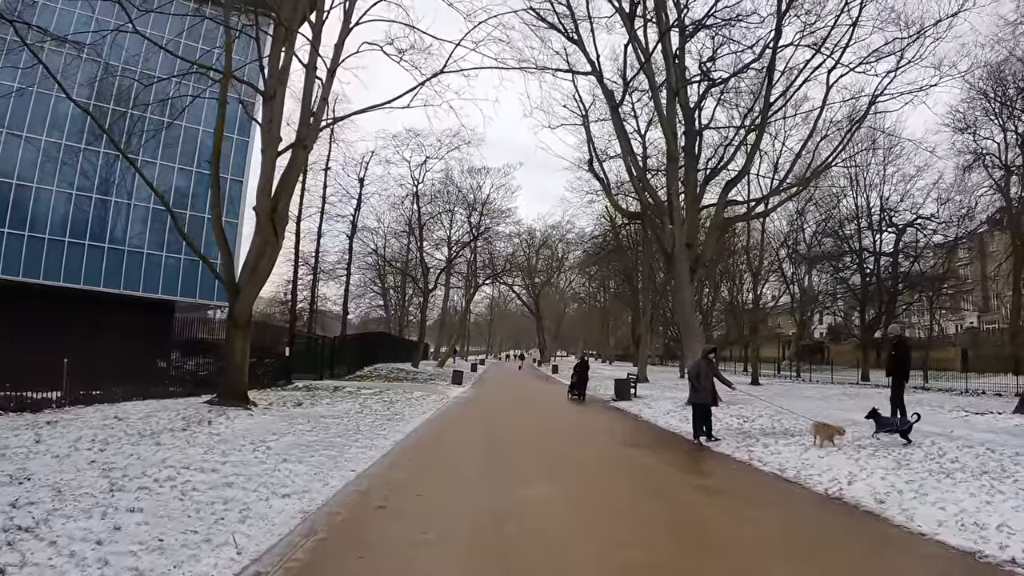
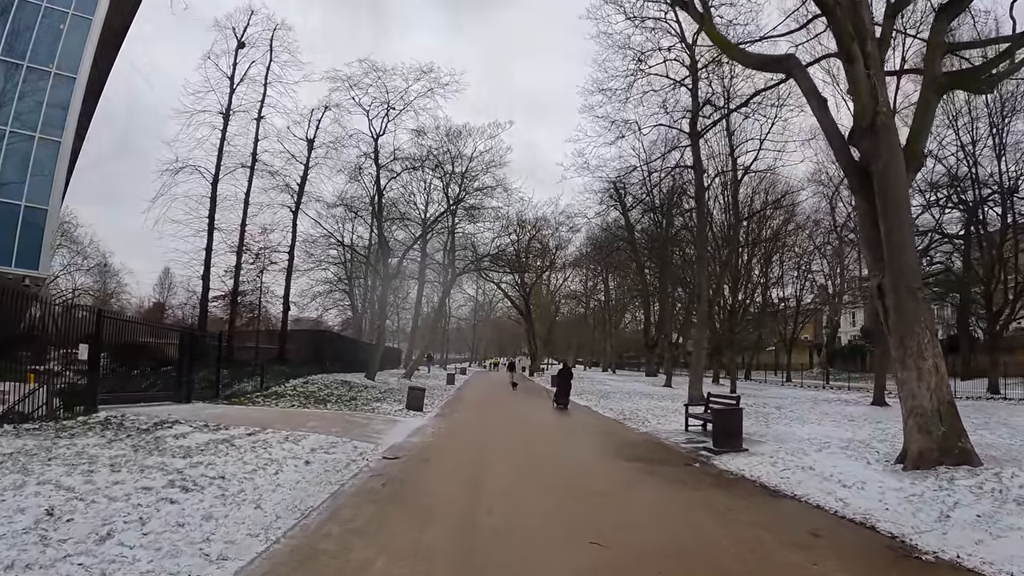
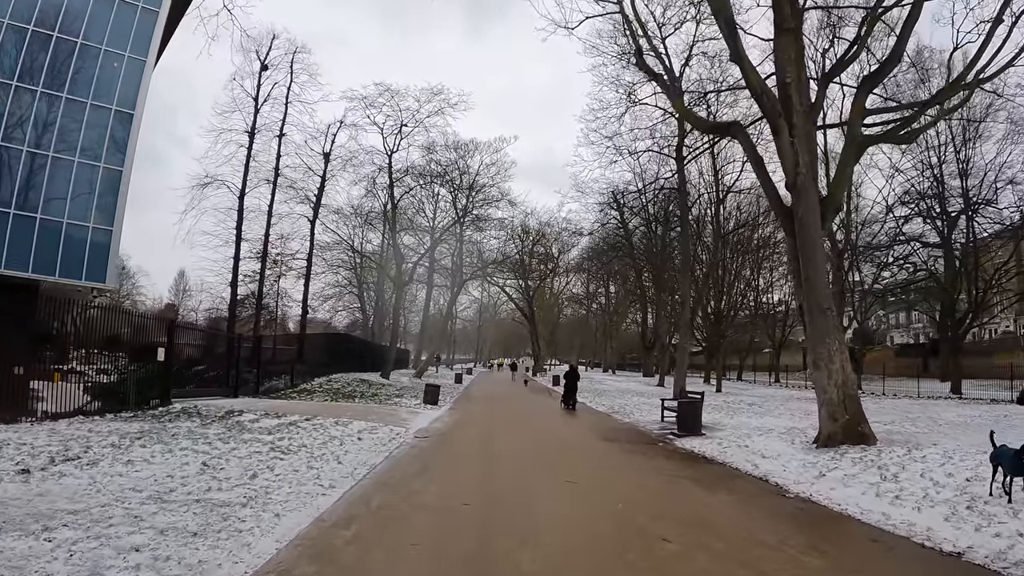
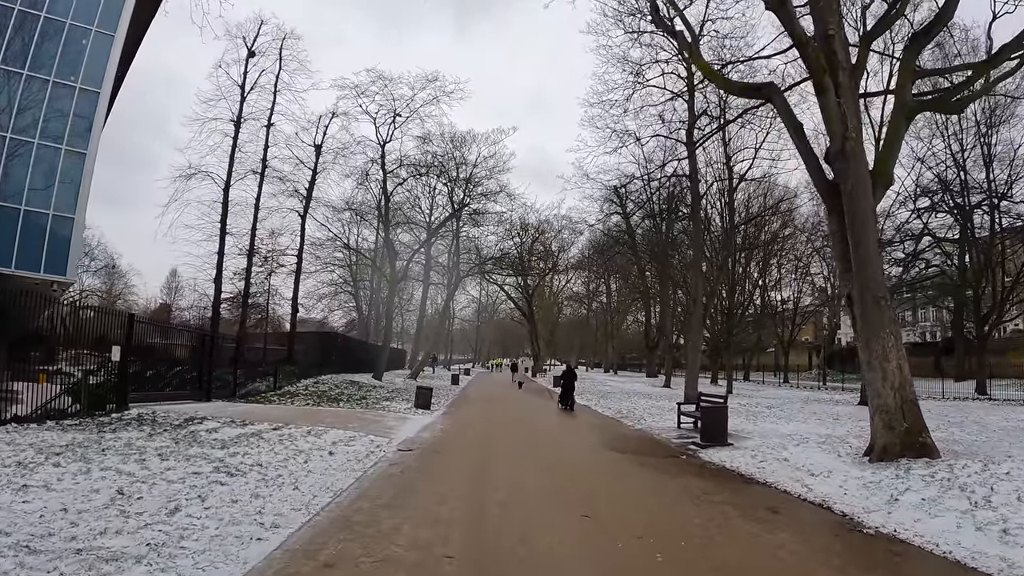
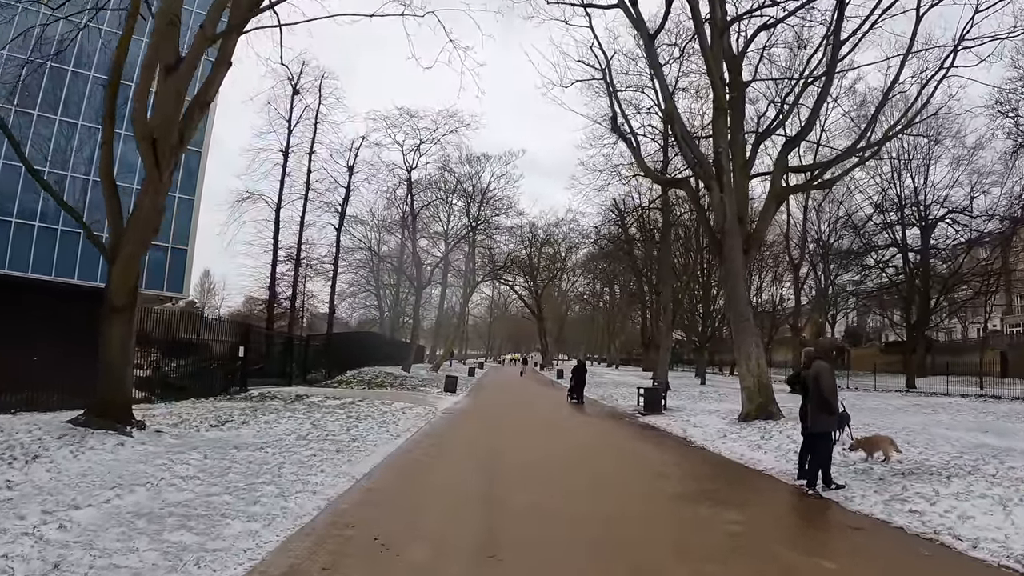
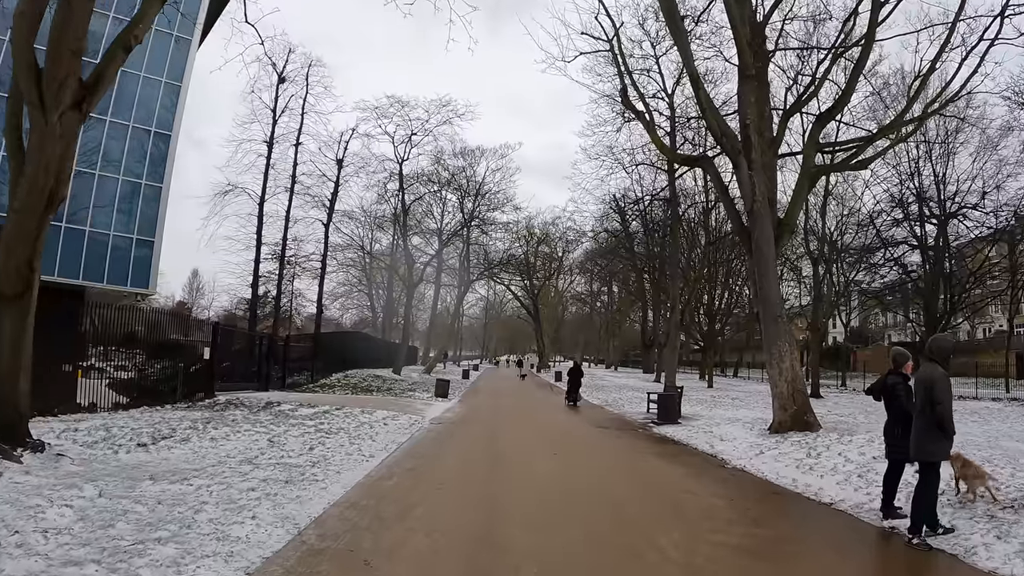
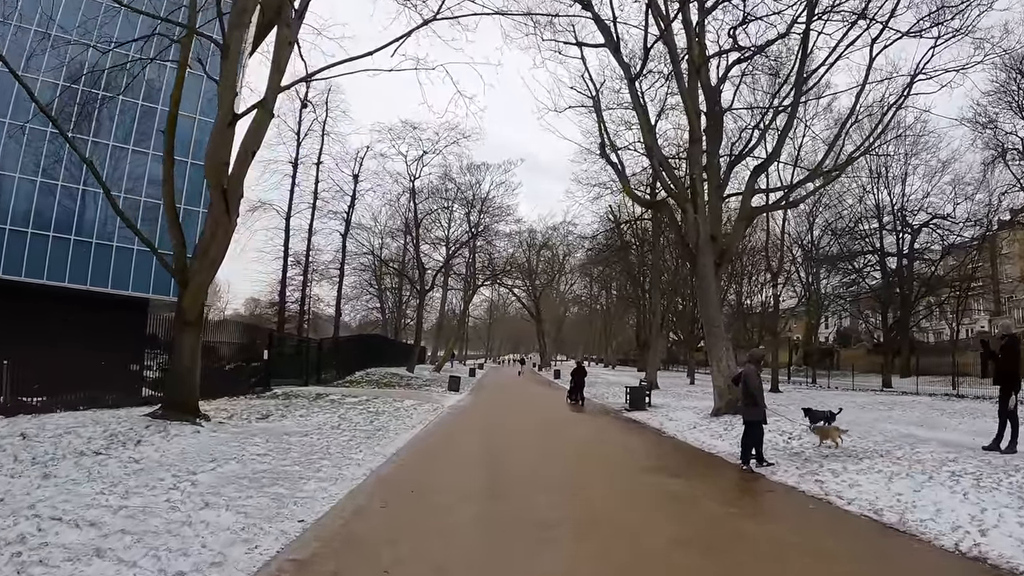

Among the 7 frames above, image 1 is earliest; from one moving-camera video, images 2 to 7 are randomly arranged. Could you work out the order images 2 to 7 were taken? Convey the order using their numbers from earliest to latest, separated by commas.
7, 5, 6, 3, 4, 2
